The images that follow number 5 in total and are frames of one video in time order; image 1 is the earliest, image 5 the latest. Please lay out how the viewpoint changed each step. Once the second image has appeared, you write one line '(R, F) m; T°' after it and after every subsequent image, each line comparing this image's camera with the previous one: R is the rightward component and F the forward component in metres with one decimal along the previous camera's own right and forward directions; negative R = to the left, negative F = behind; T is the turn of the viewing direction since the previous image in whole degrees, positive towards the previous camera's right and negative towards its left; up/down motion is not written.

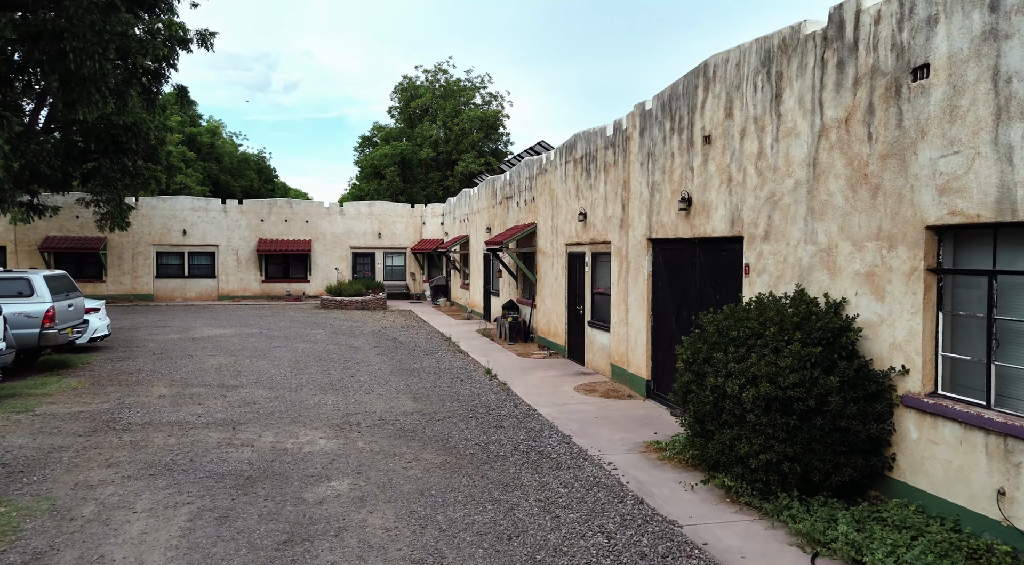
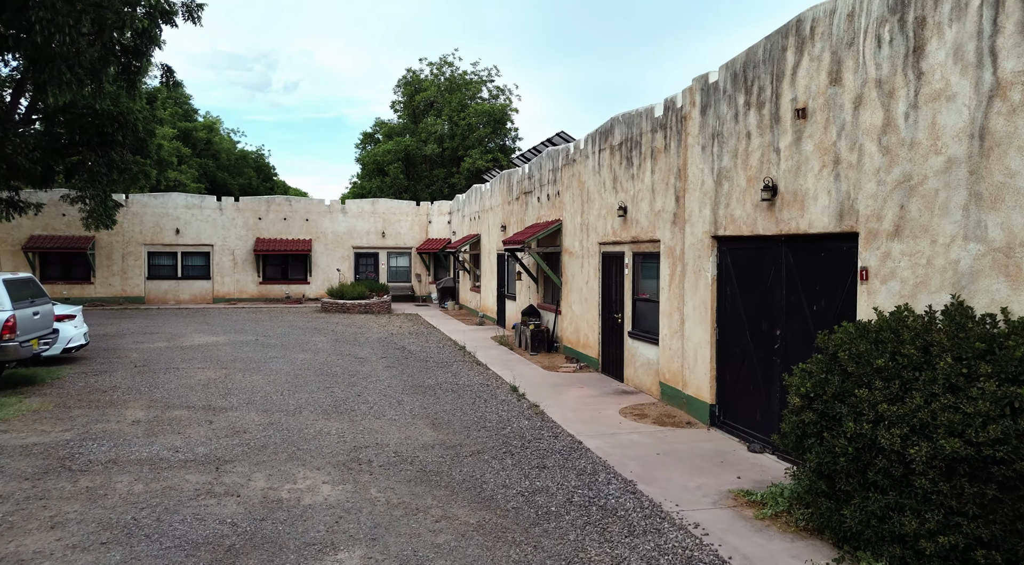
(-0.4, +1.5) m; 0°
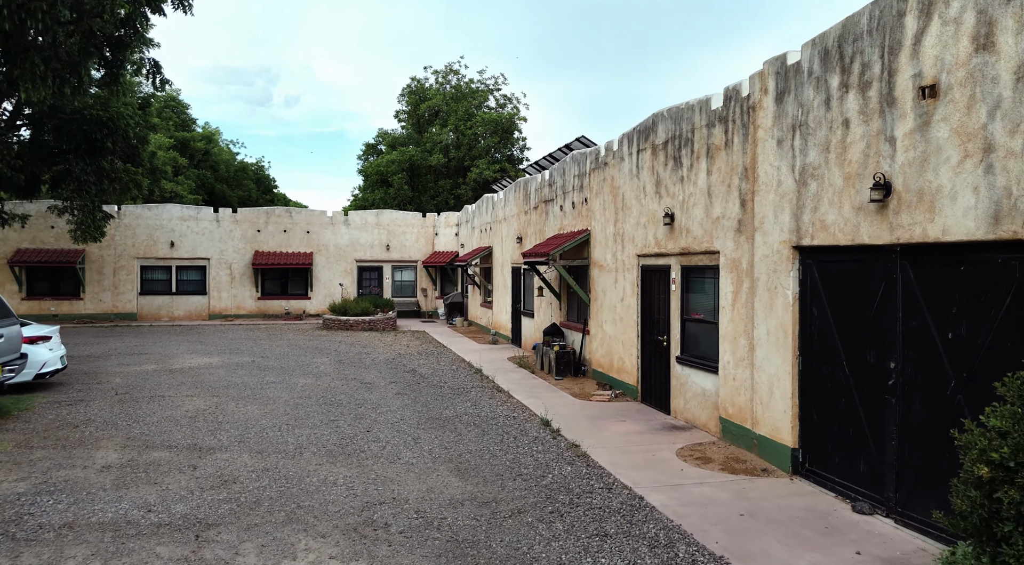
(-0.4, +1.3) m; 0°
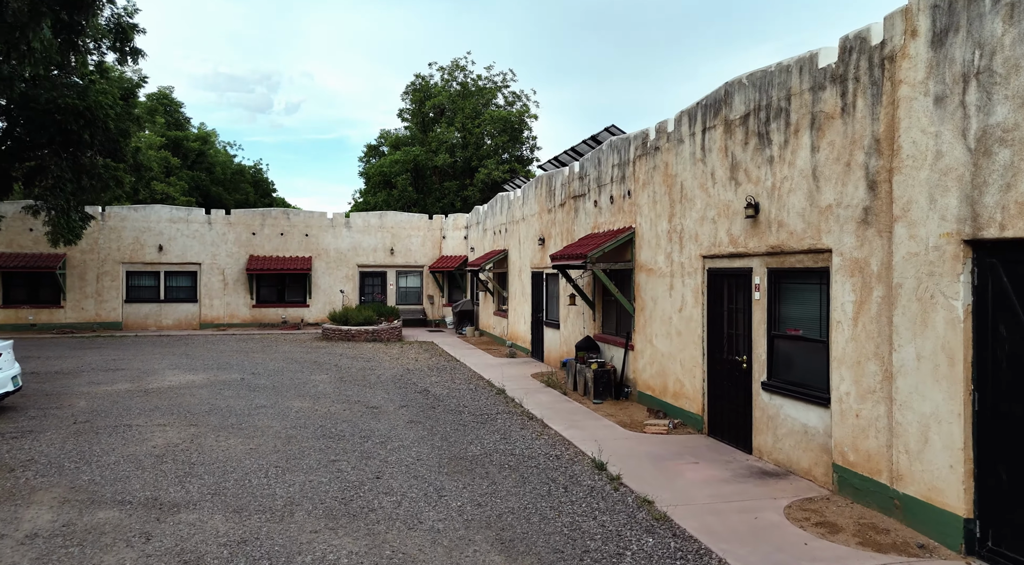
(-0.5, +1.8) m; 0°
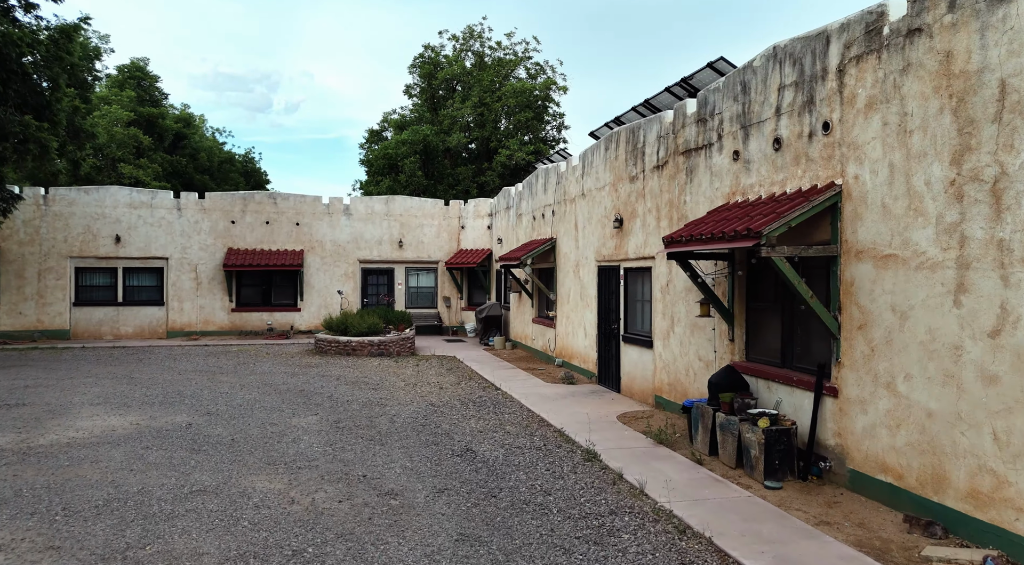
(-1.0, +4.5) m; 0°
